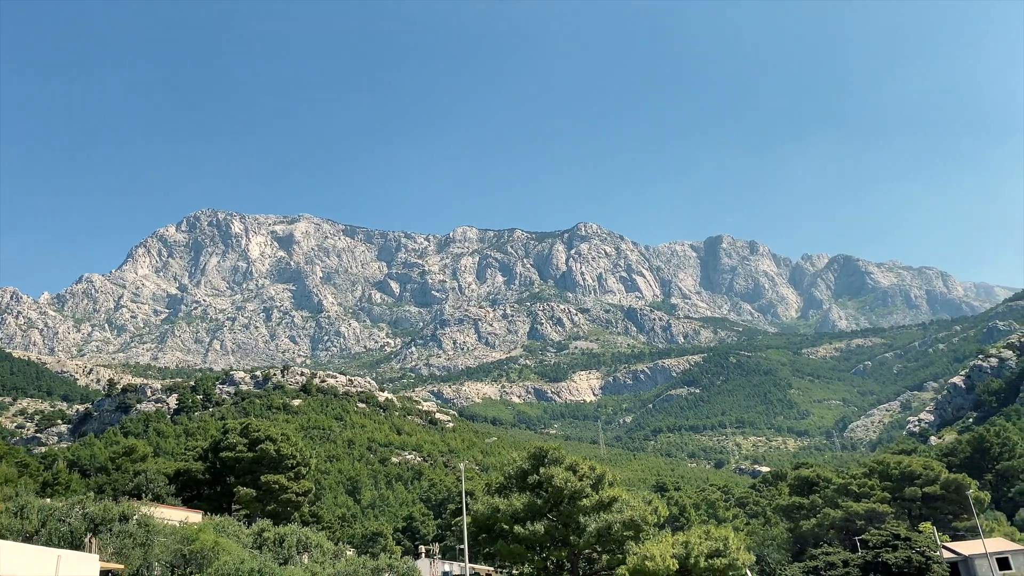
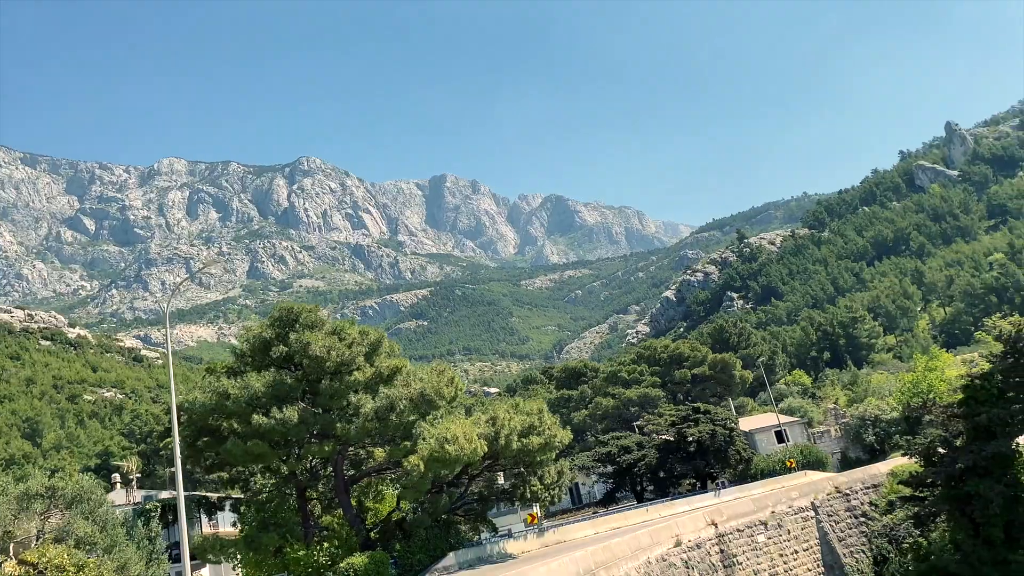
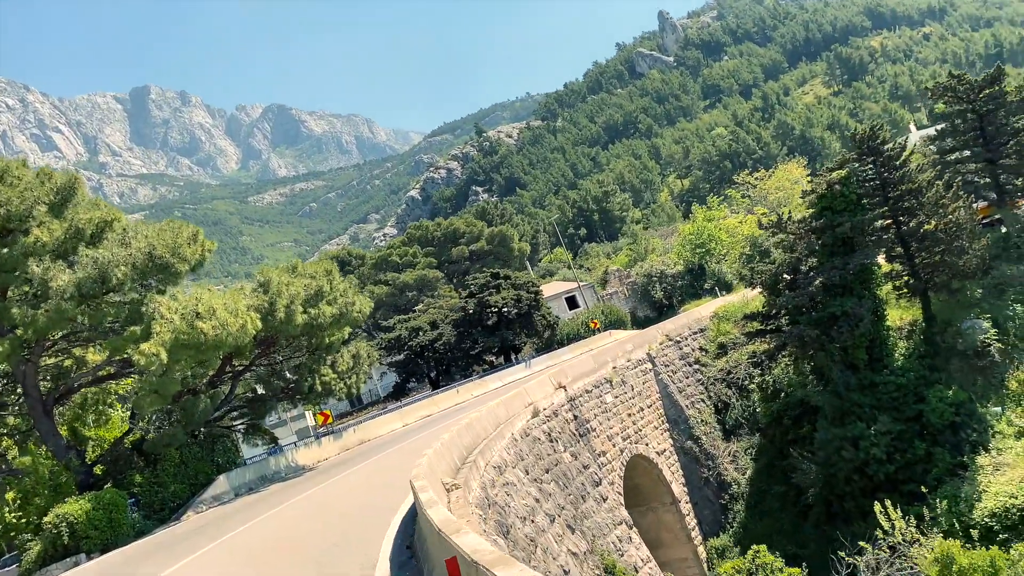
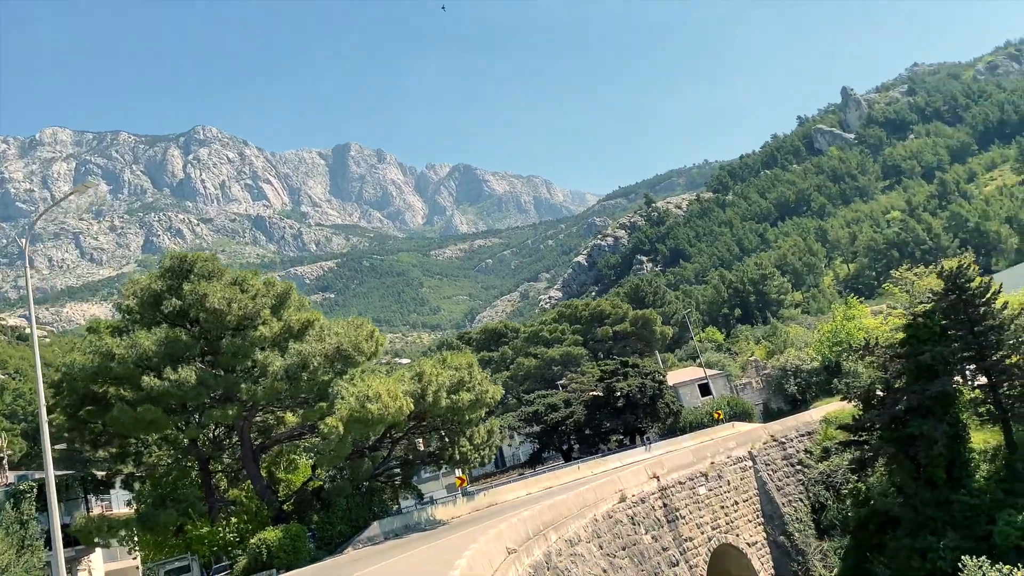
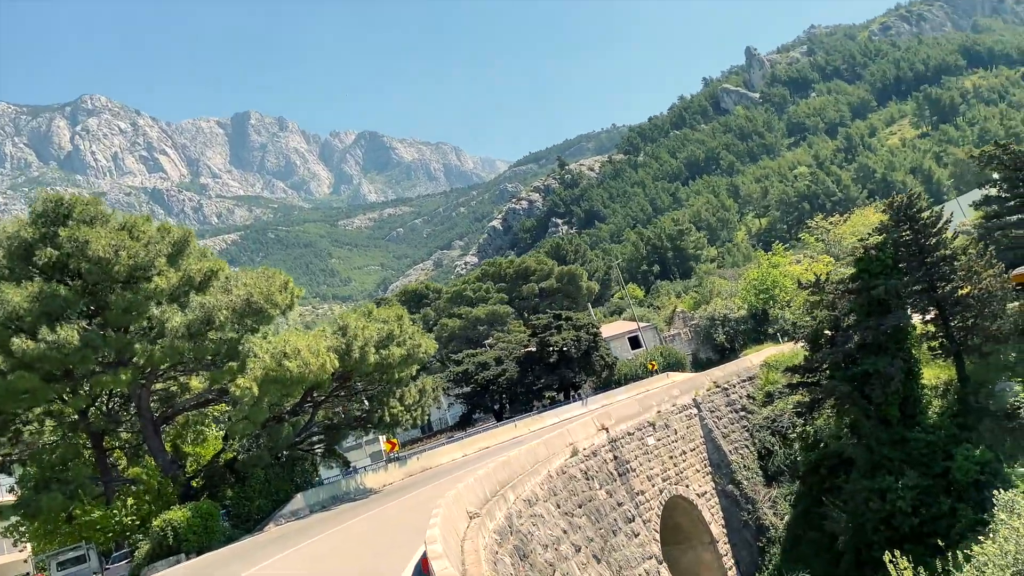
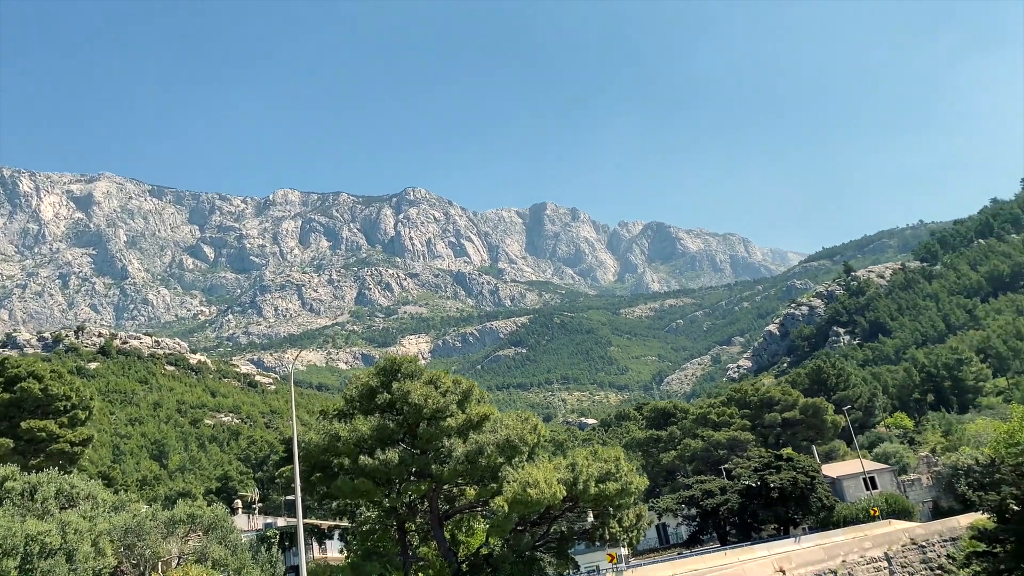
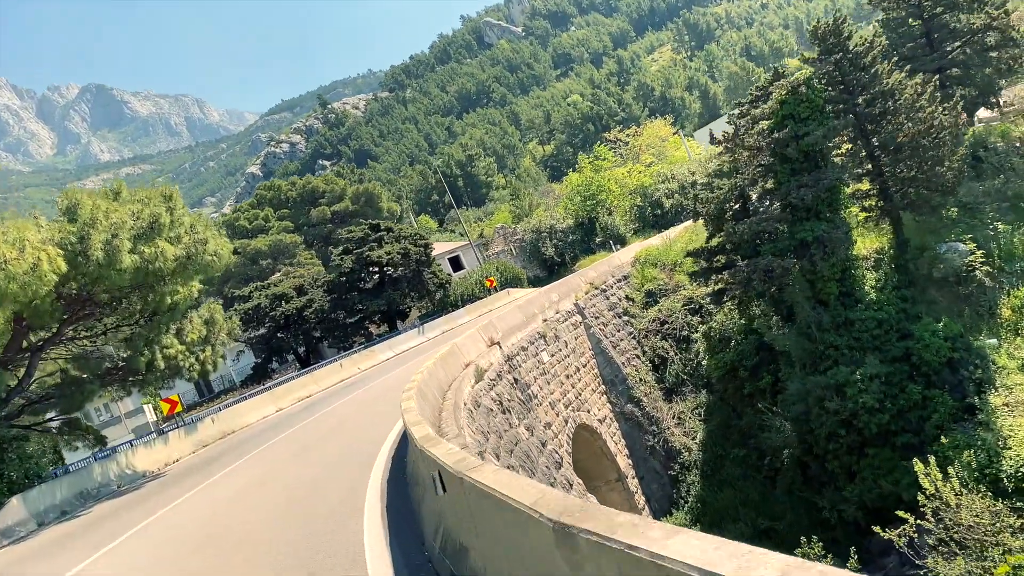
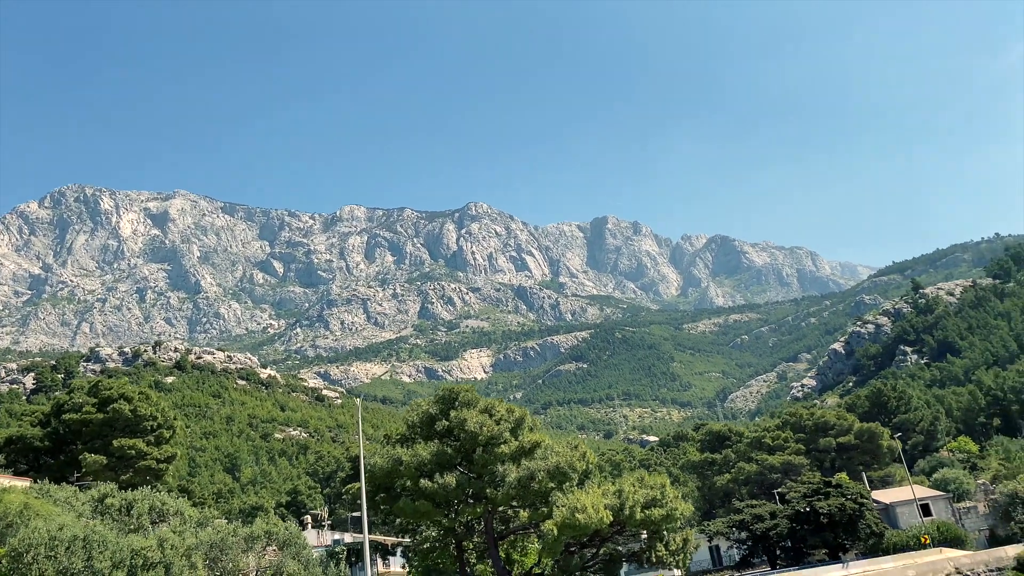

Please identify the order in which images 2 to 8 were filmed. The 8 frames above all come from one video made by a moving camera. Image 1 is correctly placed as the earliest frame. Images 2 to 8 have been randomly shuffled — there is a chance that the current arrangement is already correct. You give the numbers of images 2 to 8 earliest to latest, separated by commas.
8, 6, 2, 4, 5, 3, 7
